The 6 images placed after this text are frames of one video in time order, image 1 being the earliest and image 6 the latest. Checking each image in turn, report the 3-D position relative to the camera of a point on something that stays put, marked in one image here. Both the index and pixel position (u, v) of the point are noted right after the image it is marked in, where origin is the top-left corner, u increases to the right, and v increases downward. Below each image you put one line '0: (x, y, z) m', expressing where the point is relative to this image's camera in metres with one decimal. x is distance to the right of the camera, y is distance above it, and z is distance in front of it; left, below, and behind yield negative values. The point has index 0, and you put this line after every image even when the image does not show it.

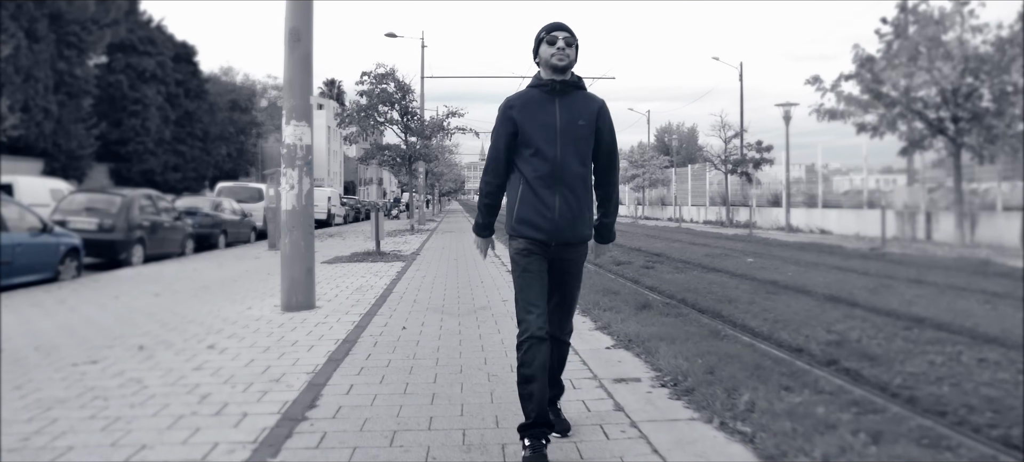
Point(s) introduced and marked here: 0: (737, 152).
0: (+3.0, +1.0, +10.5) m
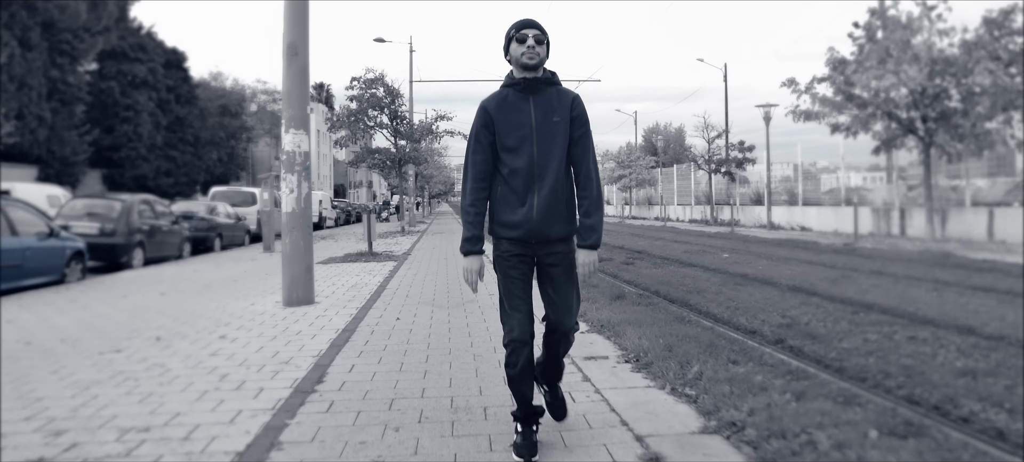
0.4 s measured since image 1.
0: (+2.8, +1.0, +10.7) m
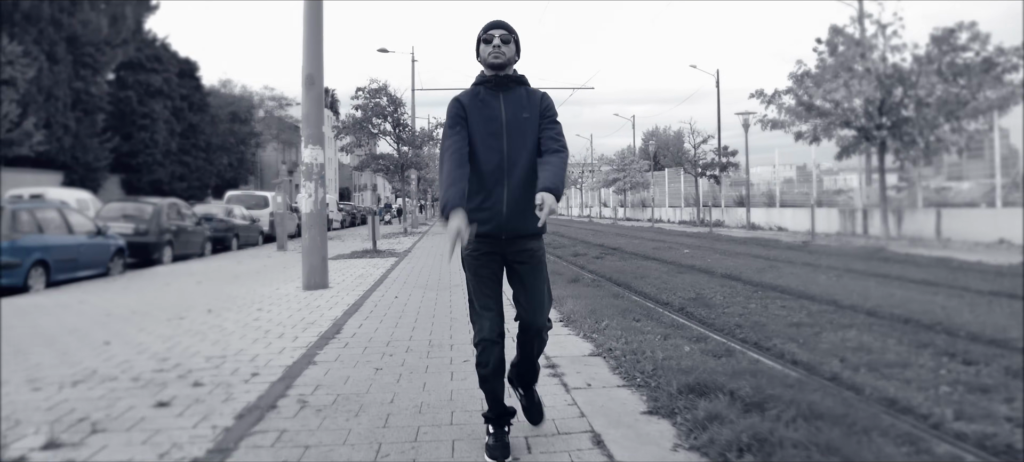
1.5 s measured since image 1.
0: (+2.8, +1.0, +11.3) m
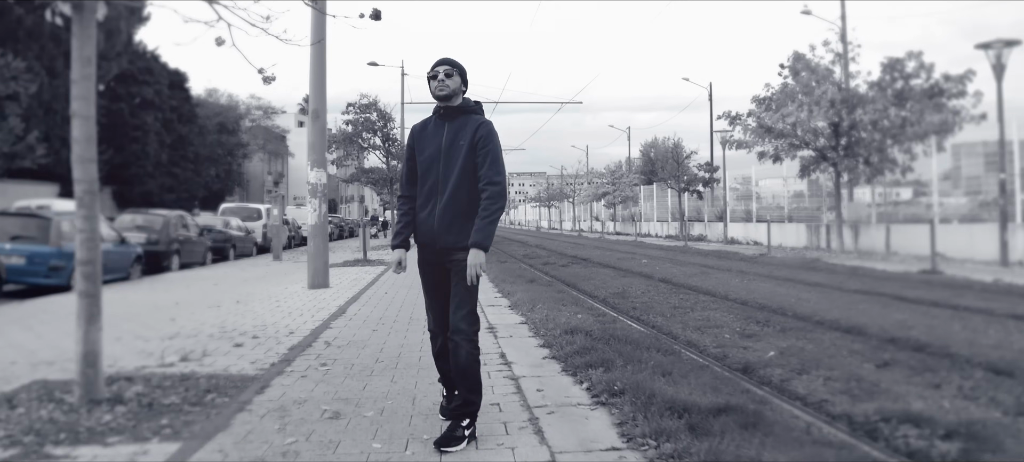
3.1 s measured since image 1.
0: (+2.5, +0.8, +11.8) m
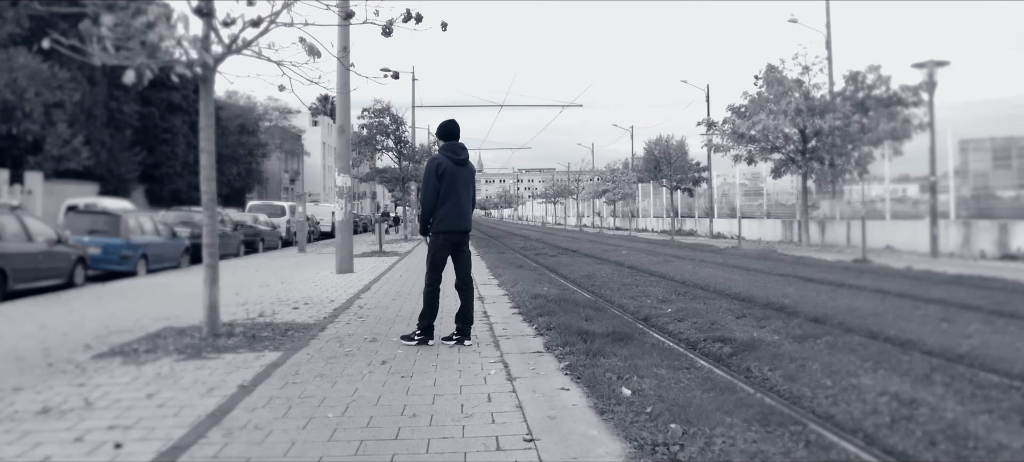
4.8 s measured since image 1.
0: (+2.6, +0.9, +12.6) m
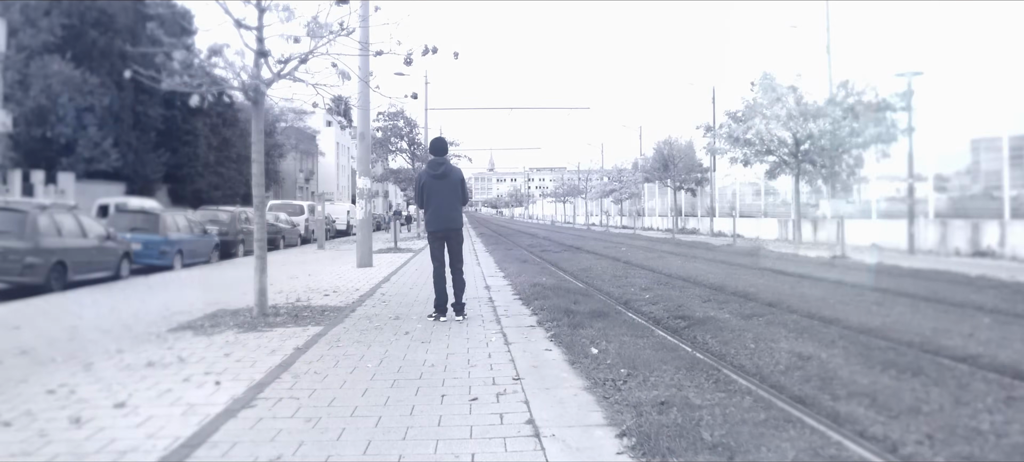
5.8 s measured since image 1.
0: (+2.7, +0.9, +13.0) m
